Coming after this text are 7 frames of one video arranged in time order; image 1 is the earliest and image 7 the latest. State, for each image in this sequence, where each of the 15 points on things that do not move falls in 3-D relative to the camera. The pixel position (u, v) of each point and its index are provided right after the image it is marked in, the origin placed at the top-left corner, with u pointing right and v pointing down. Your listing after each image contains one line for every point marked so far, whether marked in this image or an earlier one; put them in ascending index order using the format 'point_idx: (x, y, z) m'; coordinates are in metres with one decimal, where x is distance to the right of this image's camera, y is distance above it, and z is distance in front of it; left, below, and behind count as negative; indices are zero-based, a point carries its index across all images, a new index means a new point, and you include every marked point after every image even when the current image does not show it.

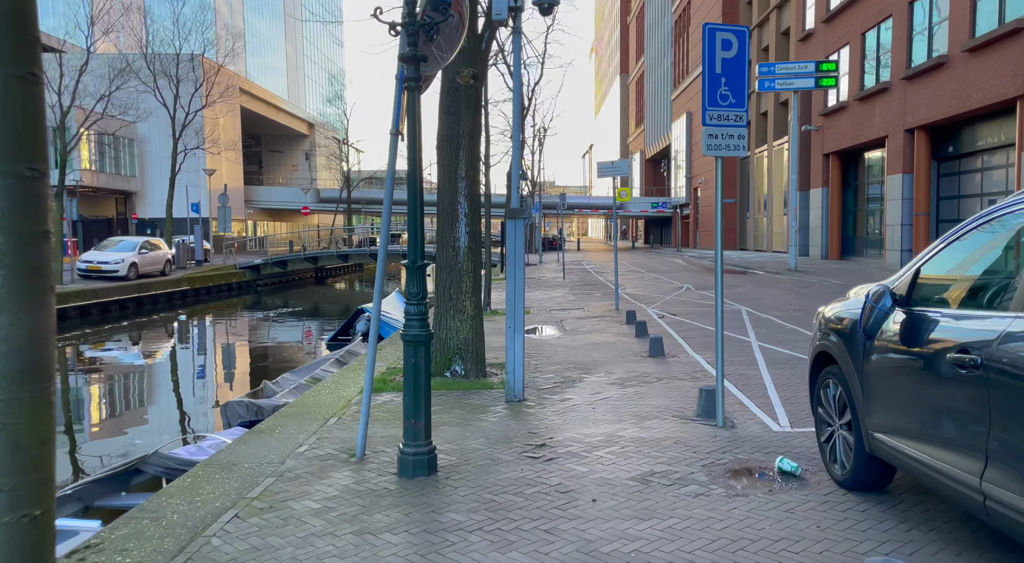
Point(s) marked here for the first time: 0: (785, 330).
0: (+3.9, -0.7, +11.9) m
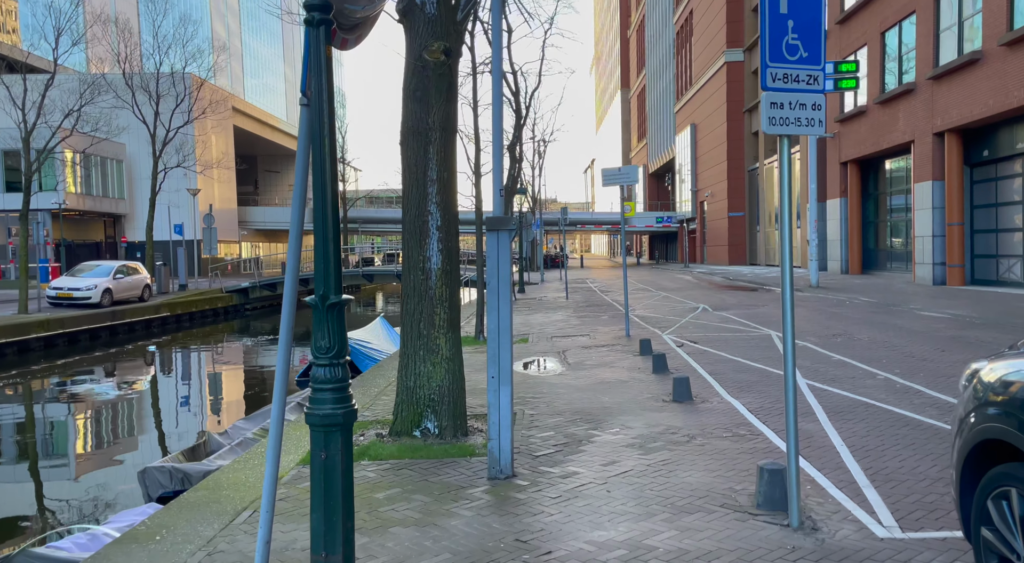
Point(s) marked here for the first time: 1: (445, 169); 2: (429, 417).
0: (+3.8, -1.0, +10.0) m
1: (-0.5, +1.0, +7.0) m
2: (-0.7, -1.1, +6.8) m
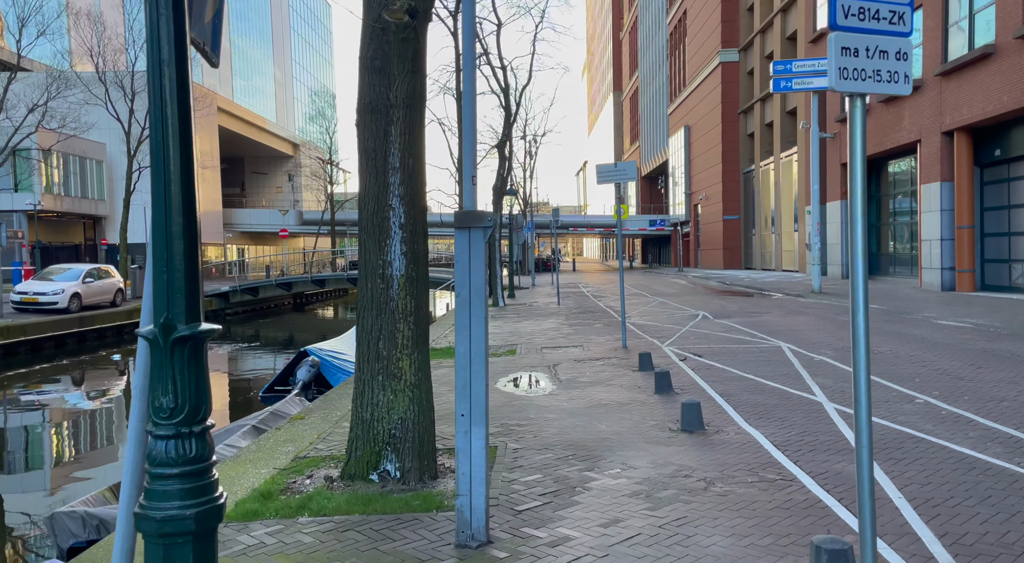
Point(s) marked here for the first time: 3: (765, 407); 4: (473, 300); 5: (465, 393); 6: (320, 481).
0: (+3.6, -1.1, +8.8) m
1: (-0.7, +0.9, +5.8) m
2: (-0.8, -1.2, +5.6) m
3: (+2.3, -1.2, +7.7) m
4: (-0.2, -0.1, +4.6) m
5: (-0.3, -0.6, +4.6) m
6: (-1.3, -1.4, +5.7) m
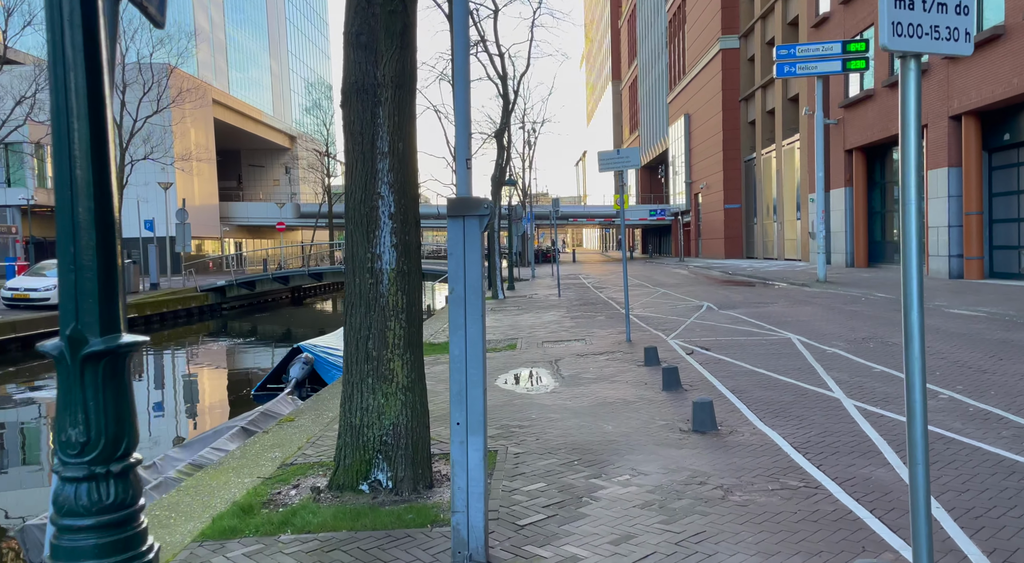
0: (+3.6, -1.0, +8.3) m
1: (-0.7, +0.9, +5.3) m
2: (-0.8, -1.1, +5.2) m
3: (+2.3, -1.1, +7.3) m
4: (-0.2, -0.1, +4.2) m
5: (-0.3, -0.6, +4.2) m
6: (-1.3, -1.3, +5.3) m
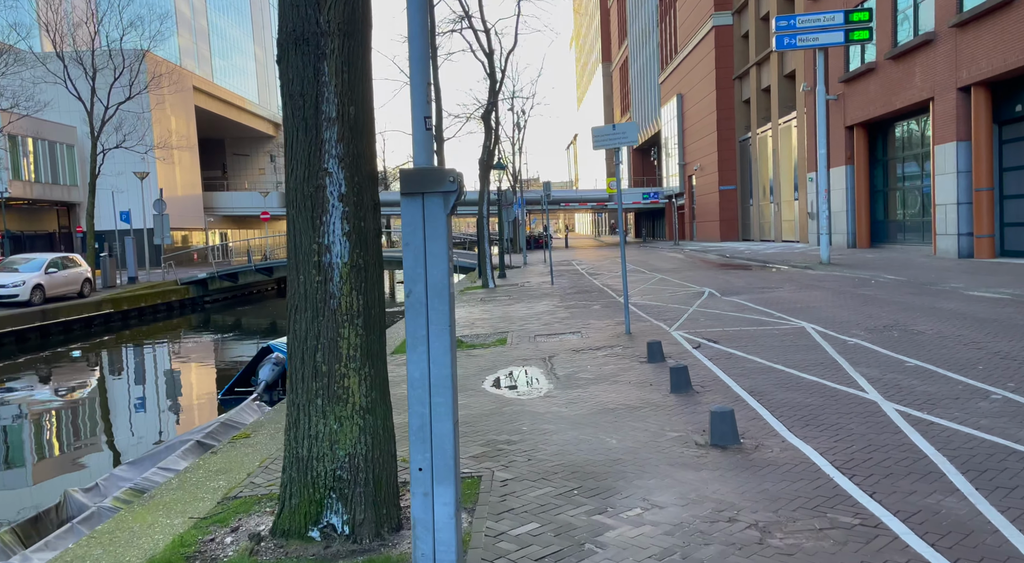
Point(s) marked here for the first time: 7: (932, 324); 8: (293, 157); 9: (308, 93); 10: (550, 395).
0: (+3.5, -0.8, +7.4) m
1: (-0.8, +0.9, +4.3) m
2: (-0.9, -1.1, +4.2) m
3: (+2.2, -1.0, +6.3) m
4: (-0.3, -0.1, +3.2) m
5: (-0.3, -0.6, +3.2) m
6: (-1.4, -1.3, +4.3) m
7: (+5.3, -0.5, +10.7) m
8: (-1.1, +0.6, +4.3) m
9: (-1.0, +0.9, +4.2) m
10: (+0.4, -1.0, +7.8) m
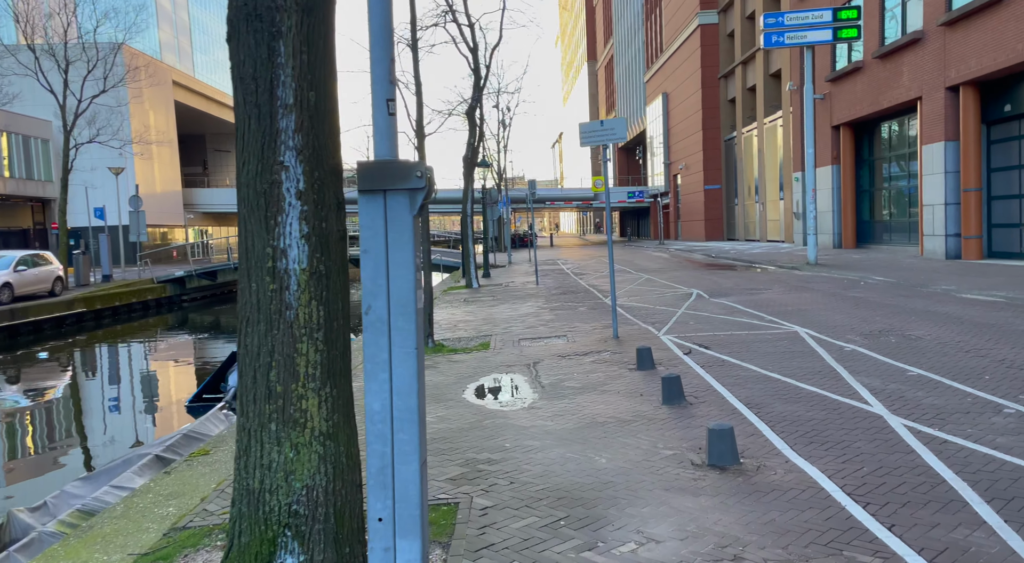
0: (+3.4, -0.9, +7.0) m
1: (-0.9, +0.9, +3.8) m
2: (-1.0, -1.2, +3.7) m
3: (+2.1, -1.0, +5.9) m
4: (-0.4, -0.1, +2.7) m
5: (-0.4, -0.6, +2.7) m
6: (-1.5, -1.4, +3.8) m
7: (+5.1, -0.6, +10.4) m
8: (-1.2, +0.6, +3.8) m
9: (-1.1, +0.9, +3.7) m
10: (+0.2, -1.1, +7.4) m
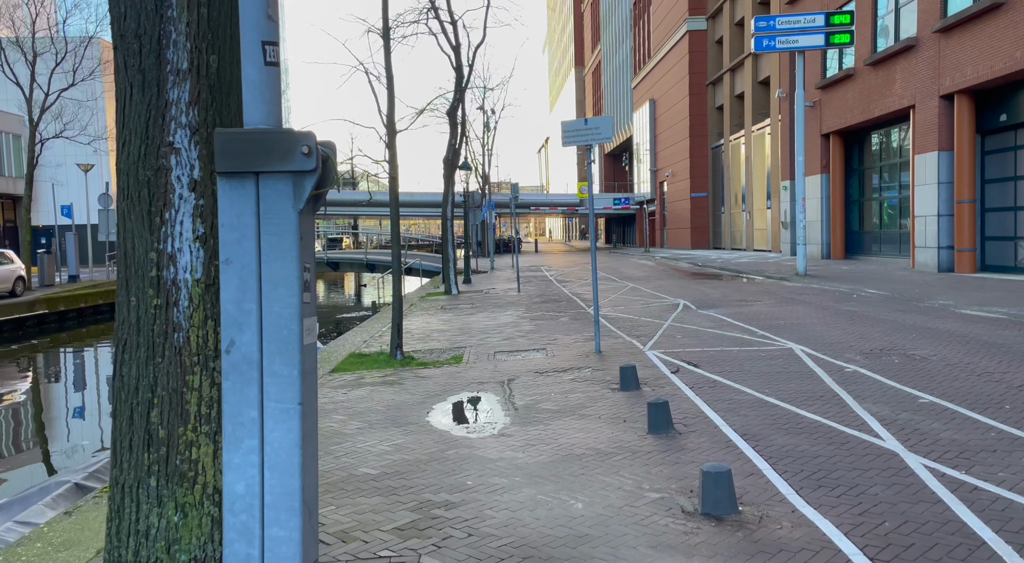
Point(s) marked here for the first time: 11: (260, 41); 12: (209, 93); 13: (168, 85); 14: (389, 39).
0: (+3.1, -1.0, +6.2) m
1: (-1.0, +0.9, +3.0) m
2: (-1.2, -1.2, +2.9) m
3: (+1.9, -1.1, +5.1) m
4: (-0.5, -0.2, +1.9) m
5: (-0.6, -0.7, +1.9) m
6: (-1.7, -1.4, +3.0) m
7: (+4.8, -0.8, +9.7) m
8: (-1.4, +0.6, +3.0) m
9: (-1.3, +0.9, +2.9) m
10: (-0.1, -1.2, +6.6) m
11: (-0.6, +0.6, +2.3) m
12: (-1.1, +0.6, +3.0) m
13: (-1.2, +0.7, +3.0) m
14: (-1.7, +3.4, +12.0) m
